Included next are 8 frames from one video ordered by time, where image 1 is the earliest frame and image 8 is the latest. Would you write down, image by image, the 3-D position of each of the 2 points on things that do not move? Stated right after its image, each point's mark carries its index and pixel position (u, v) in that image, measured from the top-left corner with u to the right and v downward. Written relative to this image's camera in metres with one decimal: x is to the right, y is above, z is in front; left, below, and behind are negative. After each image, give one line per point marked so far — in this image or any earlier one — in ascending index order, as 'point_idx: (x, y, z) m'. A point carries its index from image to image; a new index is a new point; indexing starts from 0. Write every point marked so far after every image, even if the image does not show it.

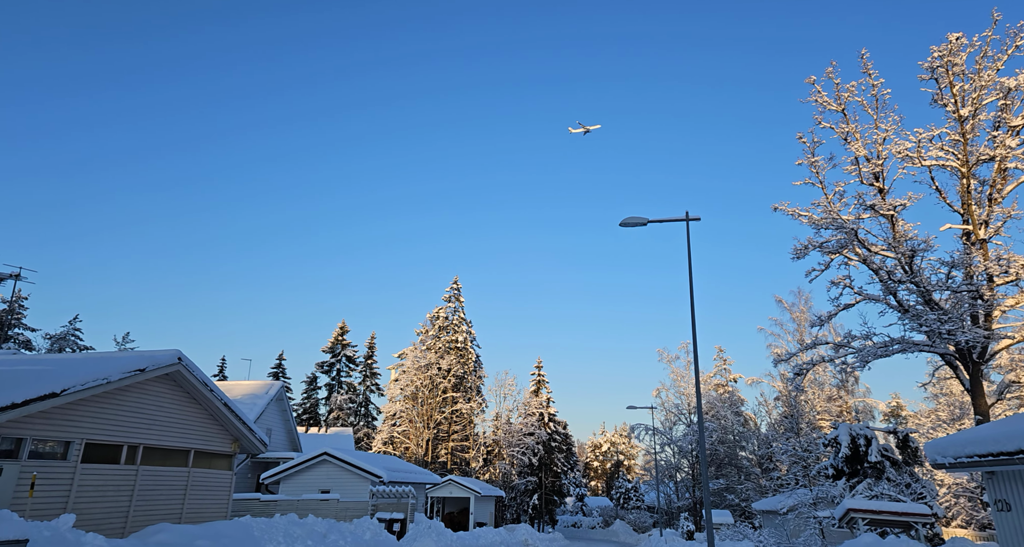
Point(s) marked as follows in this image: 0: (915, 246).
0: (+13.8, +1.1, +19.7) m
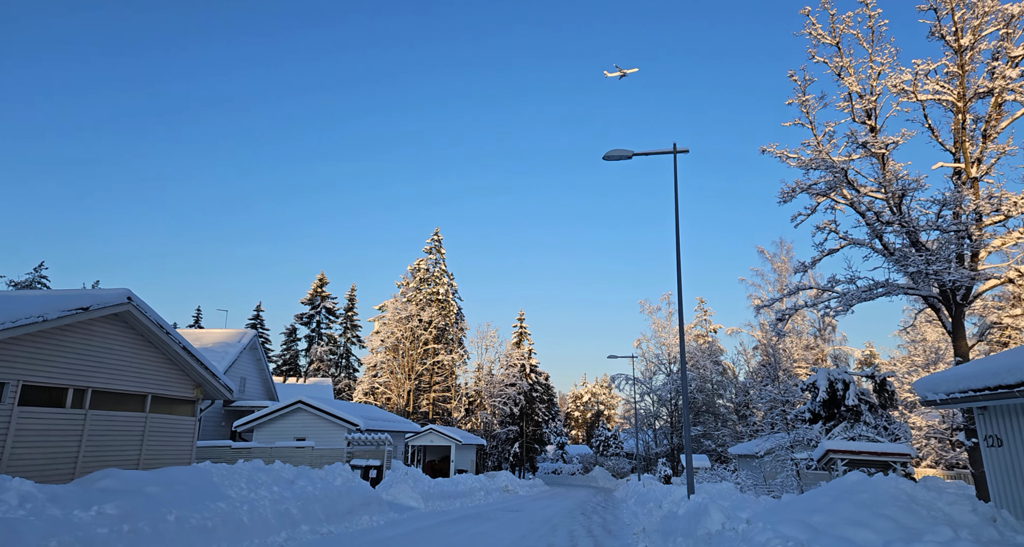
0: (+13.1, +3.0, +19.1) m
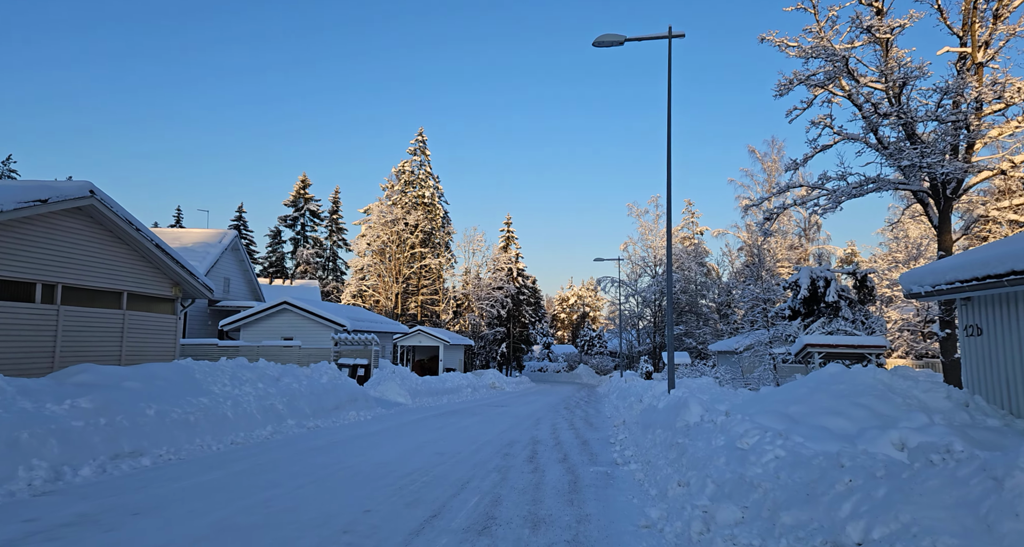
0: (+12.6, +6.4, +18.2) m
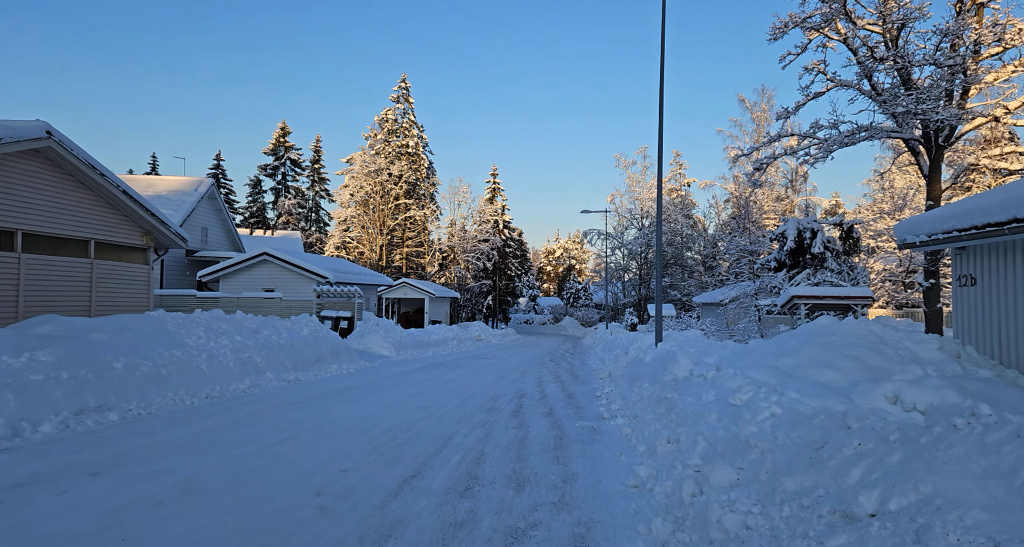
0: (+12.1, +7.8, +17.5) m
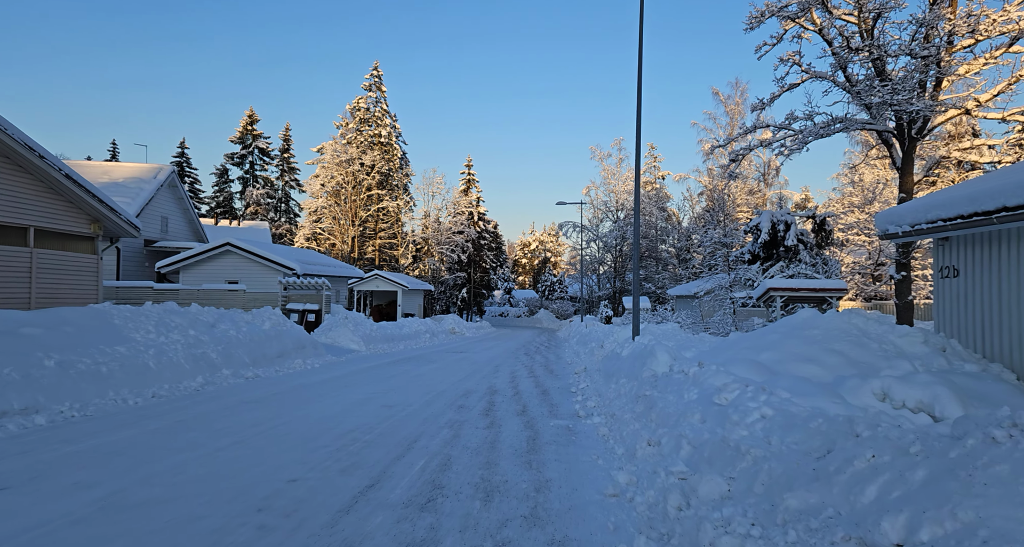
0: (+11.3, +8.1, +17.4) m
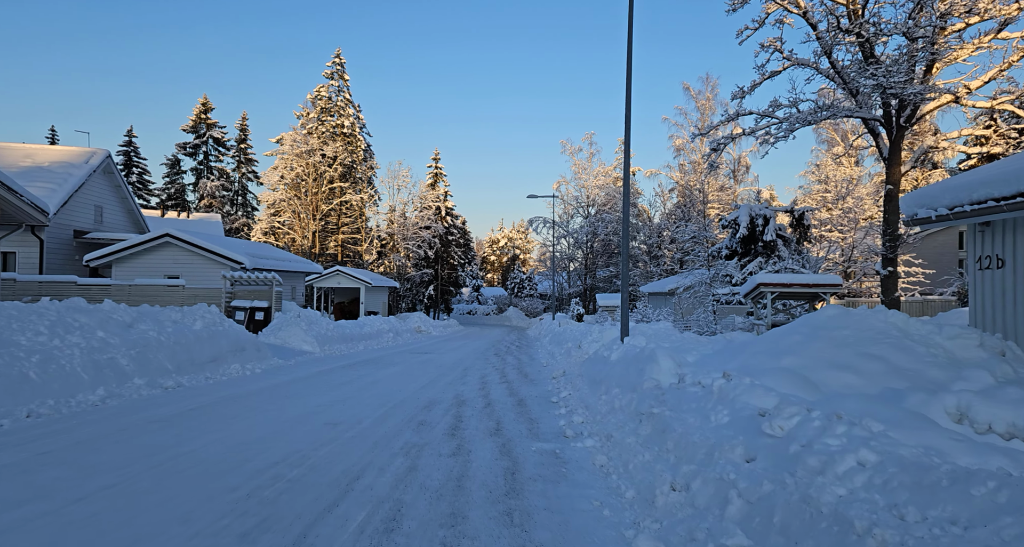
0: (+10.5, +8.2, +16.5) m
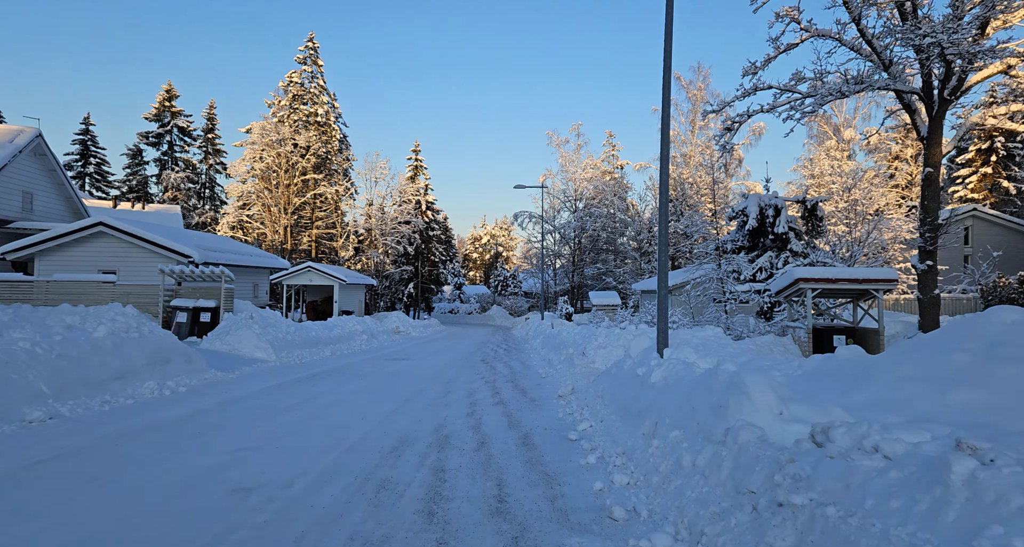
0: (+10.2, +8.4, +14.3) m
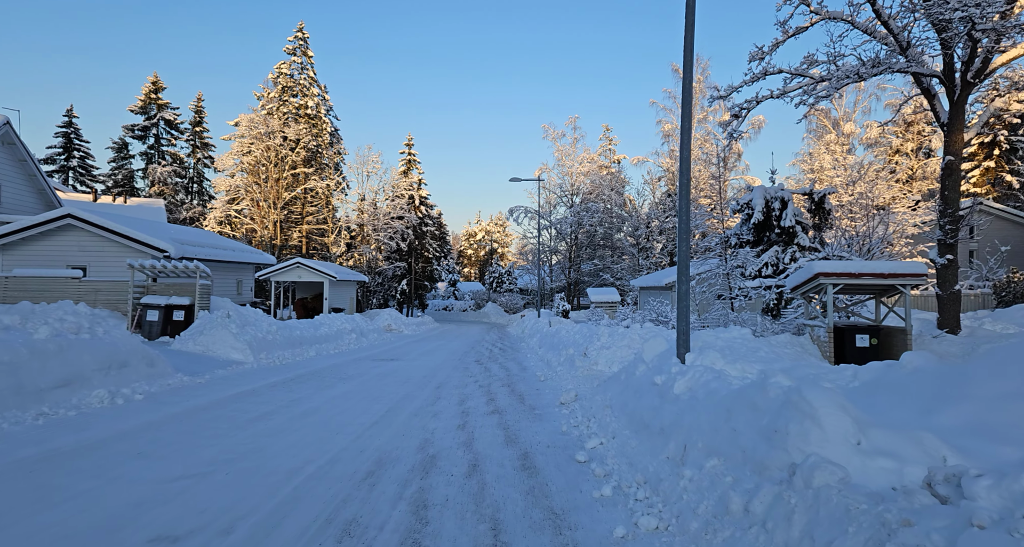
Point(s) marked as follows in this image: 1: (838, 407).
0: (+10.1, +8.5, +13.3) m
1: (+2.0, -0.8, +3.6) m
